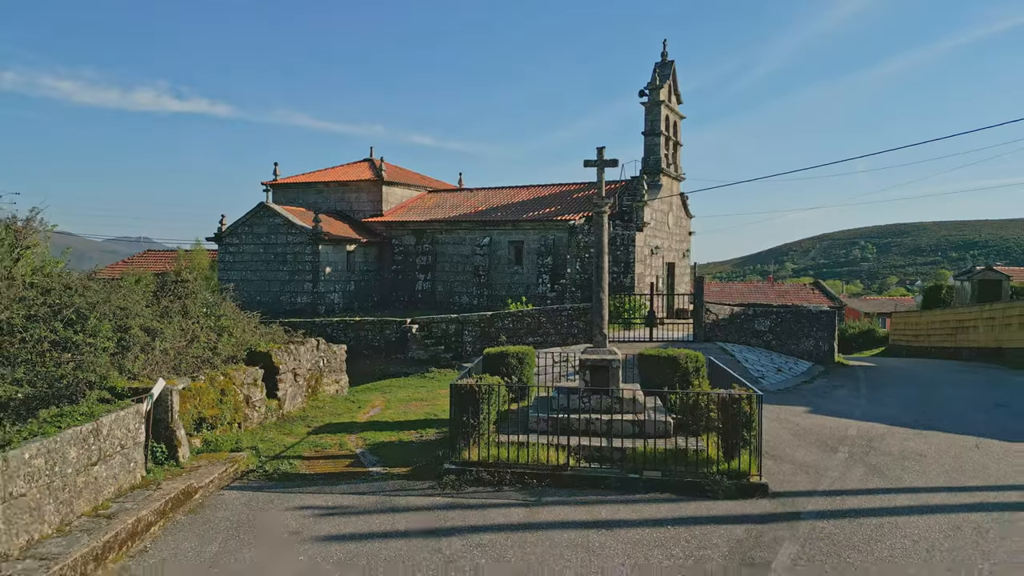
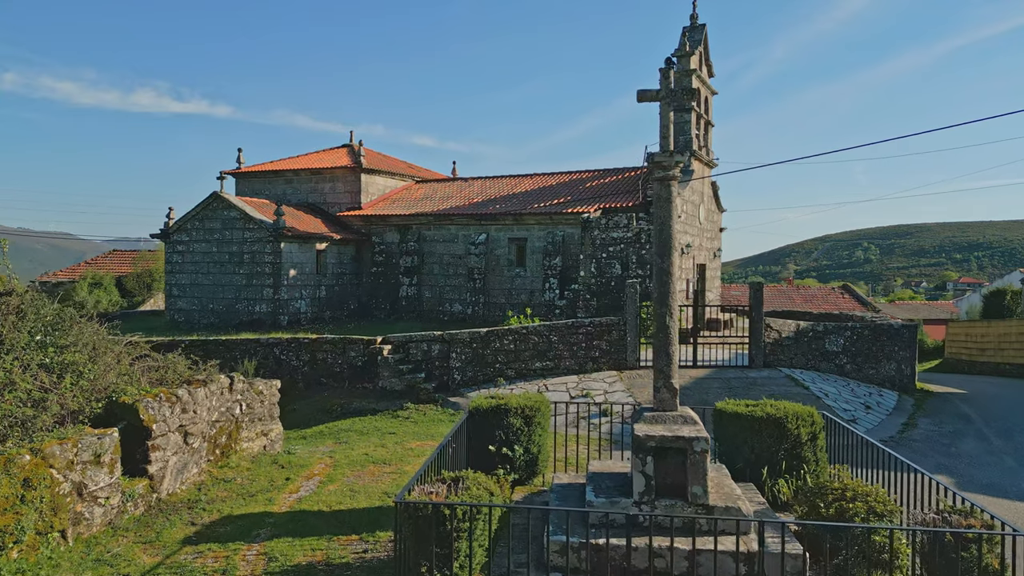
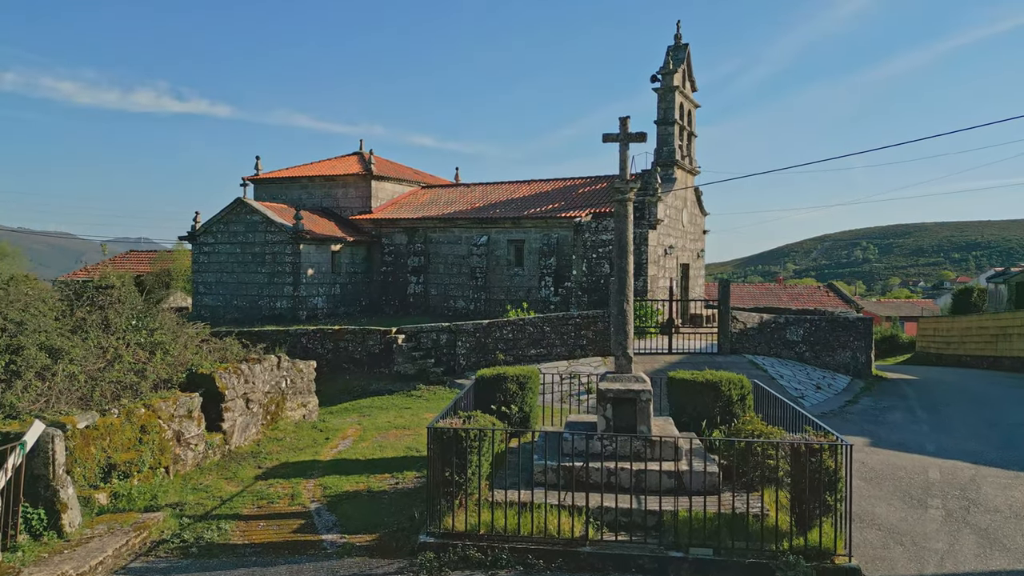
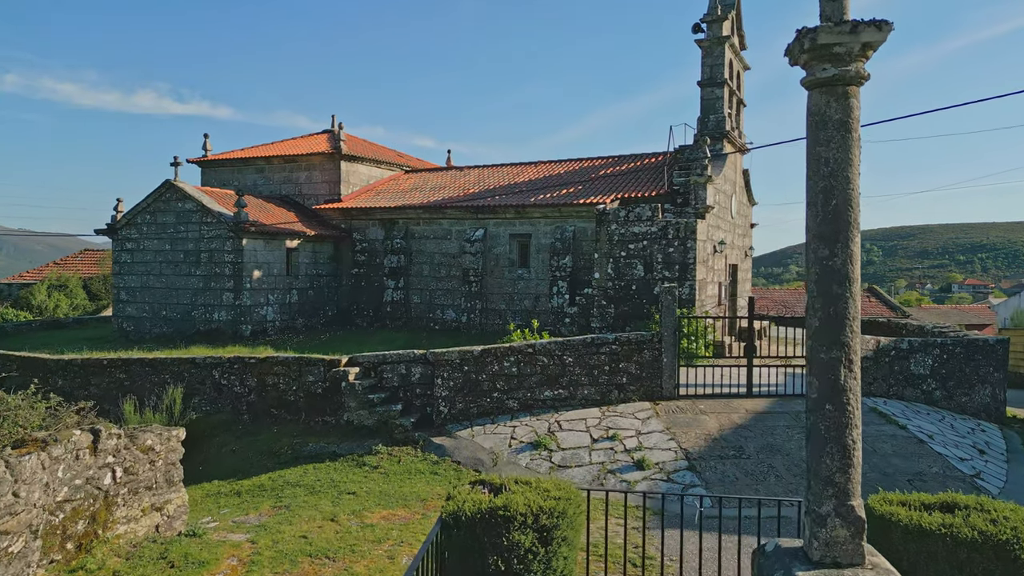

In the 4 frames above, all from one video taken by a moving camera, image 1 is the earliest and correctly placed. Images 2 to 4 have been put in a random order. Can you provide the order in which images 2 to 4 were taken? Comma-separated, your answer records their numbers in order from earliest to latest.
3, 2, 4
